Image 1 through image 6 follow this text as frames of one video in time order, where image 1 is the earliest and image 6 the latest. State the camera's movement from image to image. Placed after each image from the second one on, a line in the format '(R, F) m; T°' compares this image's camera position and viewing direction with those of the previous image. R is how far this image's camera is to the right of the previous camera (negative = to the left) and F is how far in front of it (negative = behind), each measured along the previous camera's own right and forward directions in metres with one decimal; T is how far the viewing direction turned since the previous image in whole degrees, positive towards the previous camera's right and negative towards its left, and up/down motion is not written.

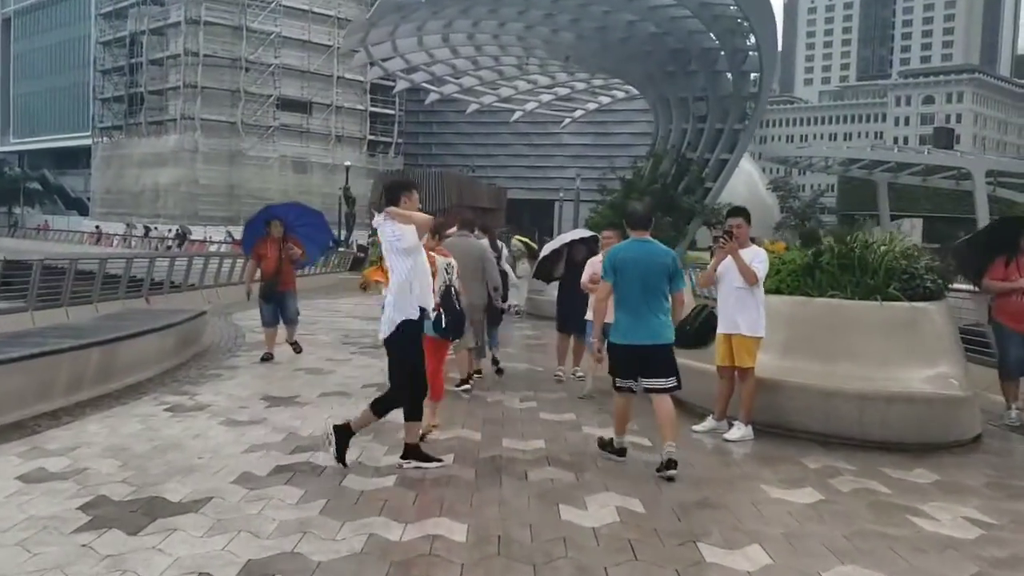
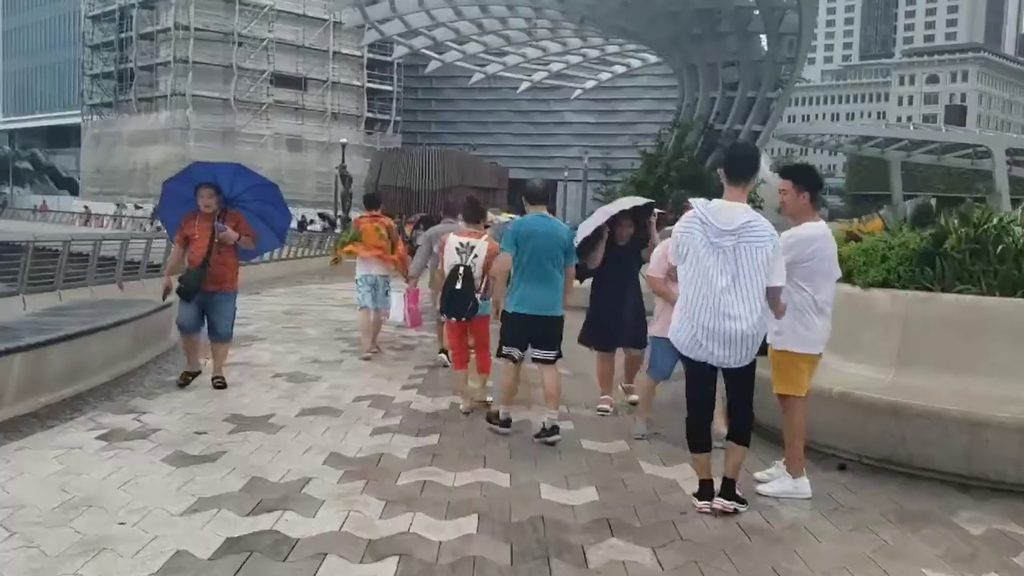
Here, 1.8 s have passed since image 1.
(-0.3, +1.9) m; 0°
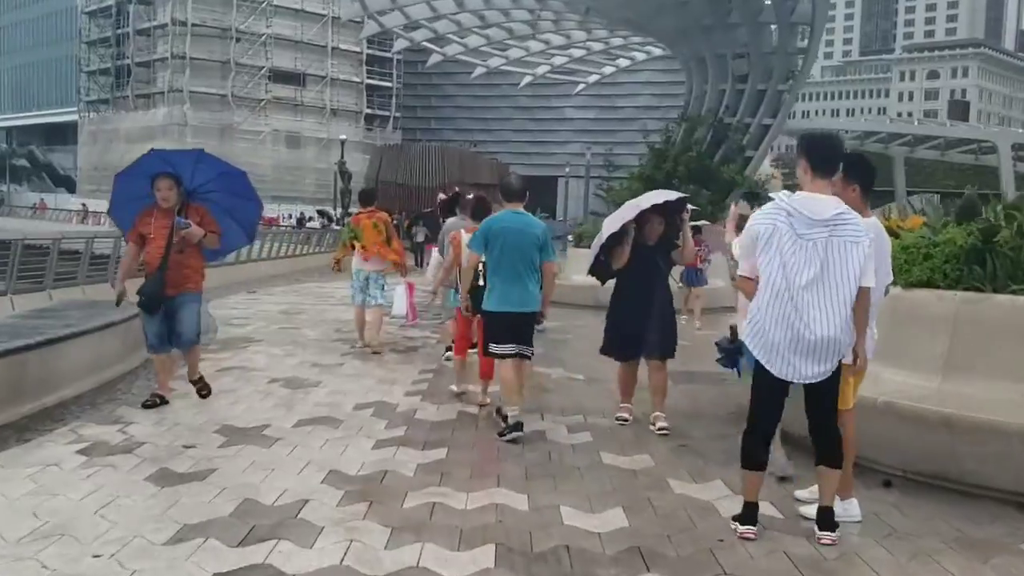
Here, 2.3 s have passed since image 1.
(-0.1, +0.5) m; 0°
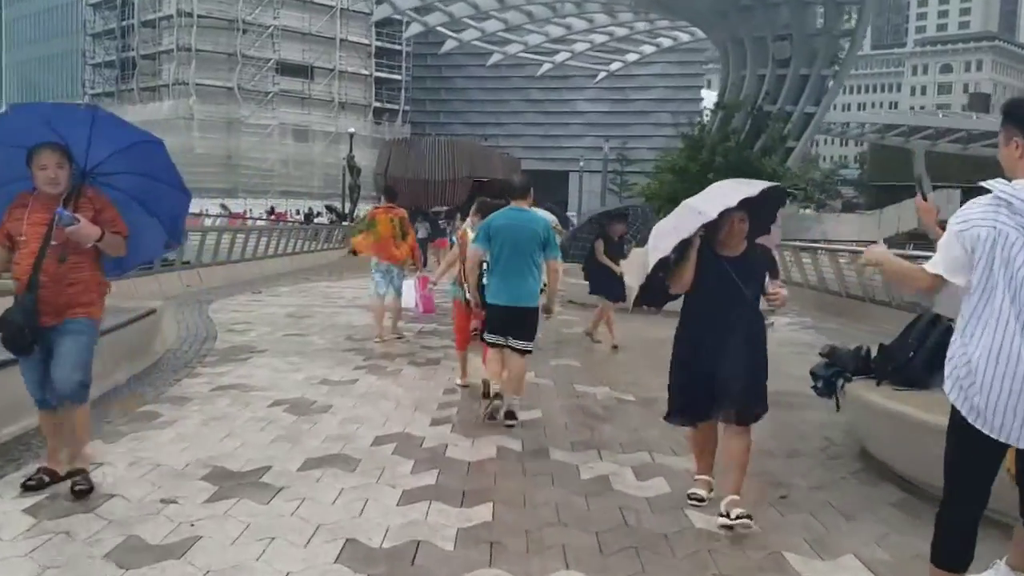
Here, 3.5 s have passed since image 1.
(-0.3, +1.3) m; 0°
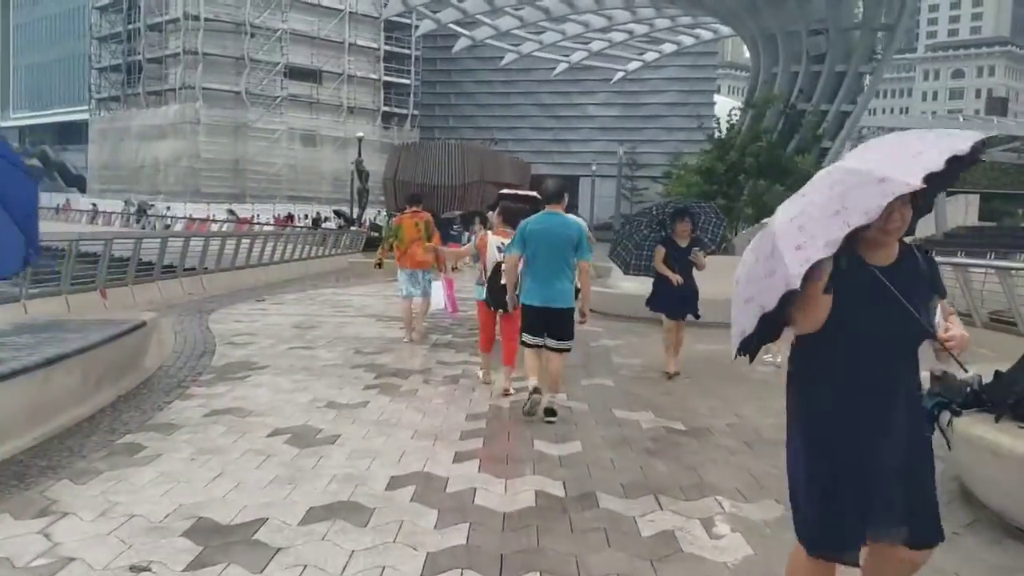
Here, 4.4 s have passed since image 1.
(-0.2, +1.0) m; 0°
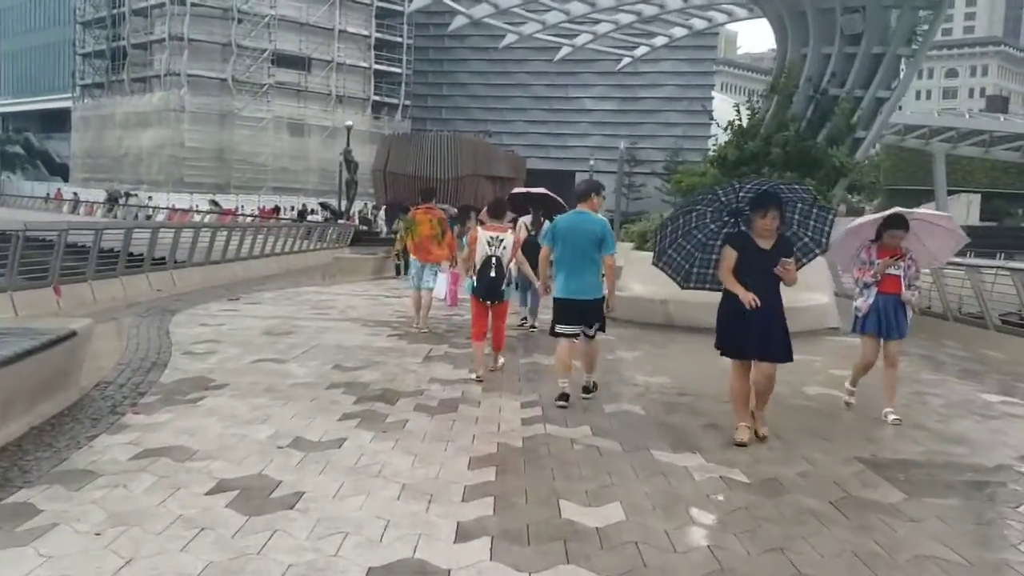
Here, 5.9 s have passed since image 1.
(-0.2, +1.6) m; +1°
